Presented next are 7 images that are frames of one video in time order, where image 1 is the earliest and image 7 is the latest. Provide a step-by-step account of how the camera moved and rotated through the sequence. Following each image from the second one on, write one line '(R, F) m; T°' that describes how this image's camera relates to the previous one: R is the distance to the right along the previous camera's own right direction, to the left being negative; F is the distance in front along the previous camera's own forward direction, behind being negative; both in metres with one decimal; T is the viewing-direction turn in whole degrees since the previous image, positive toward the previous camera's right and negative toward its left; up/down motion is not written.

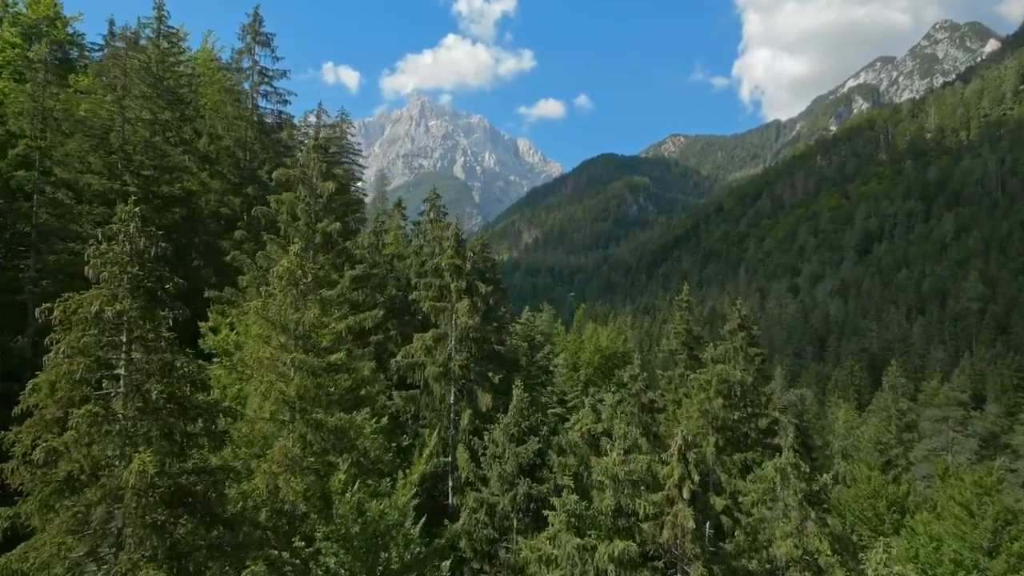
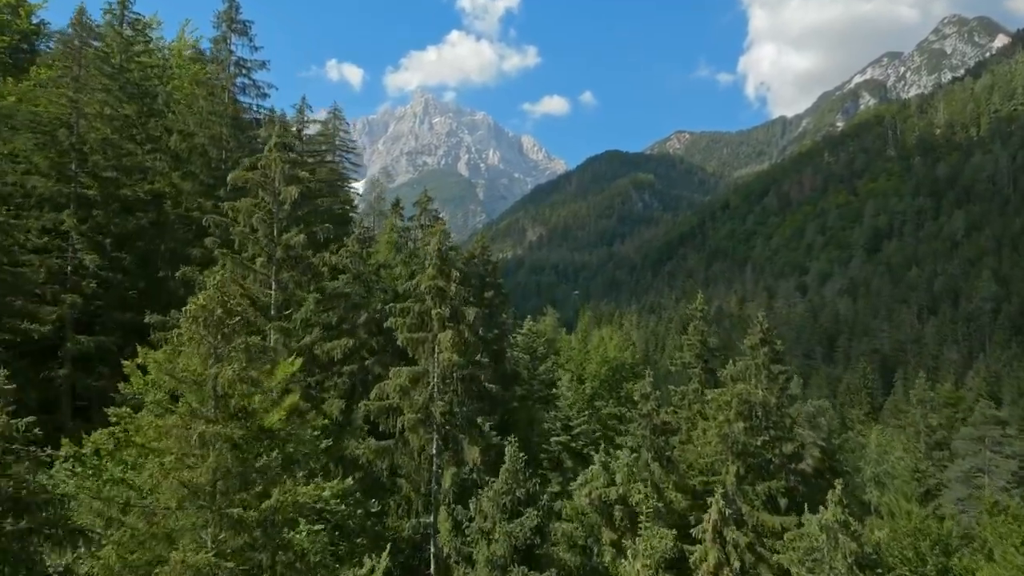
(+0.2, +3.0) m; 0°
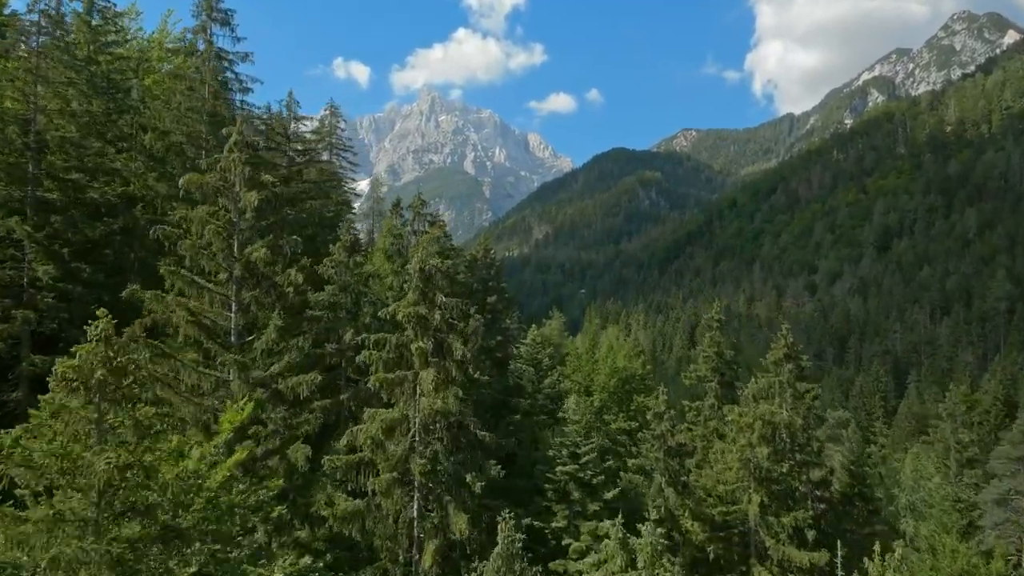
(+0.2, +2.5) m; 0°
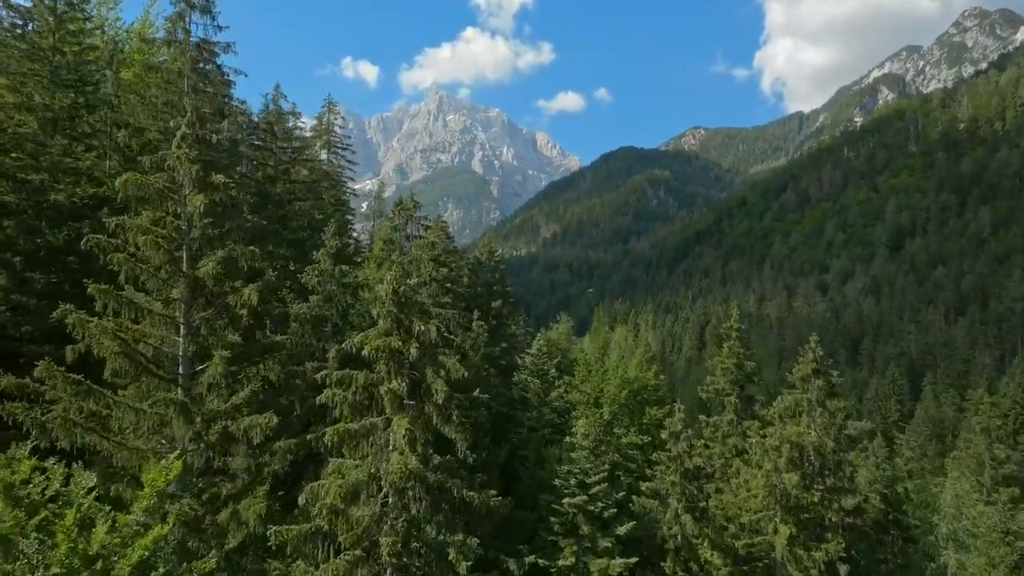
(+0.2, +2.4) m; -1°
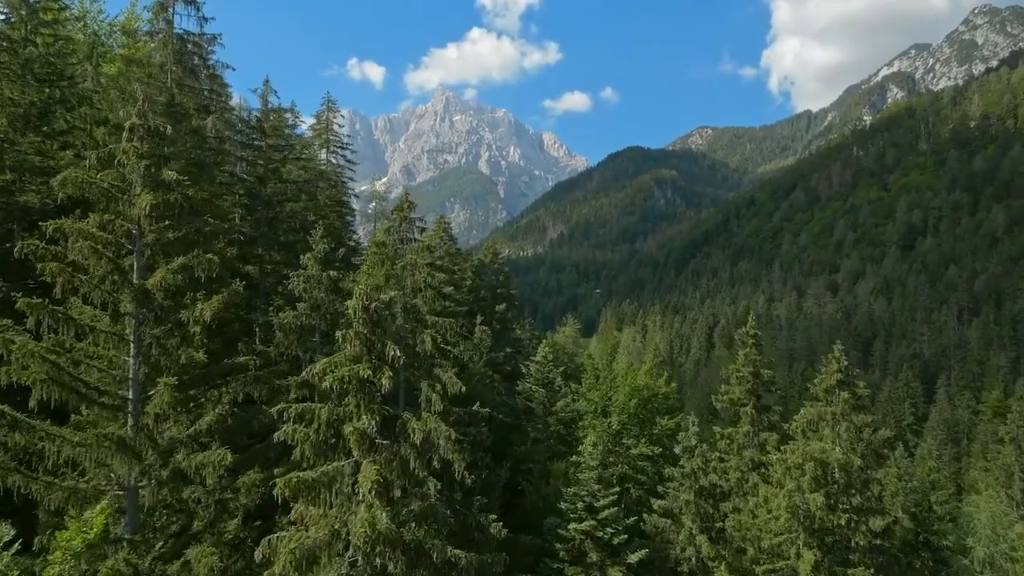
(+0.2, +1.7) m; -1°
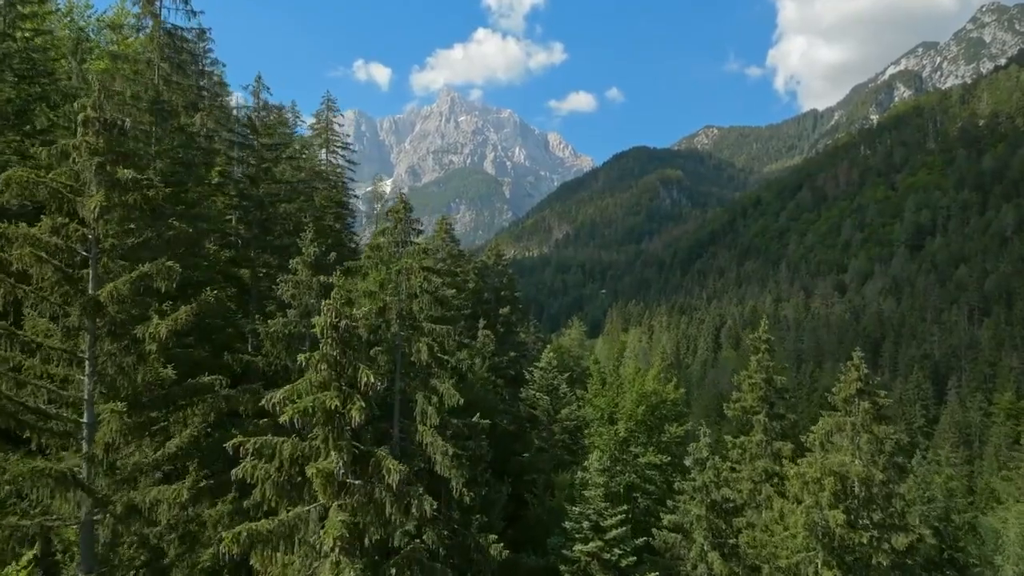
(+0.1, +1.2) m; 0°
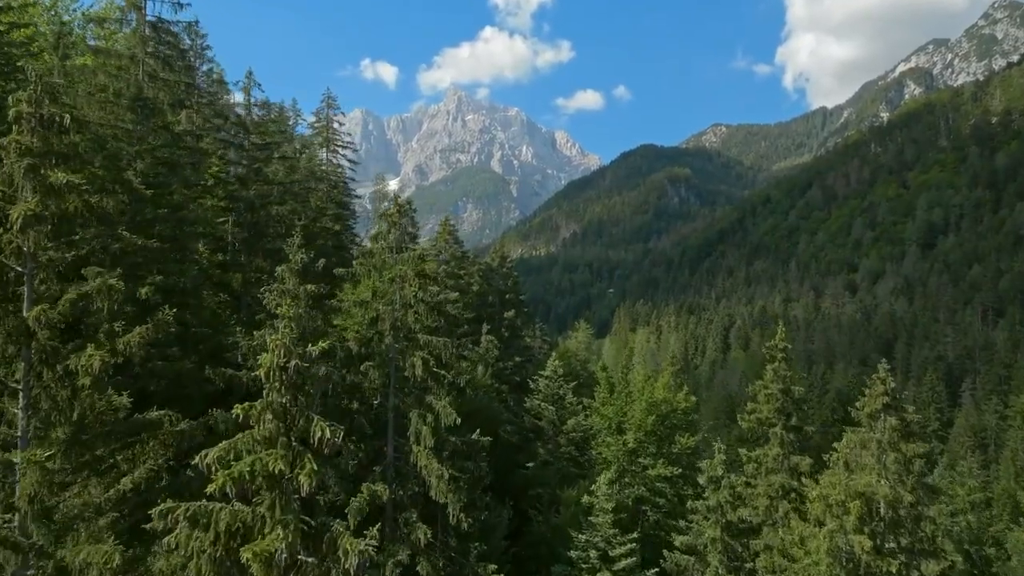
(+0.2, +1.4) m; -1°
